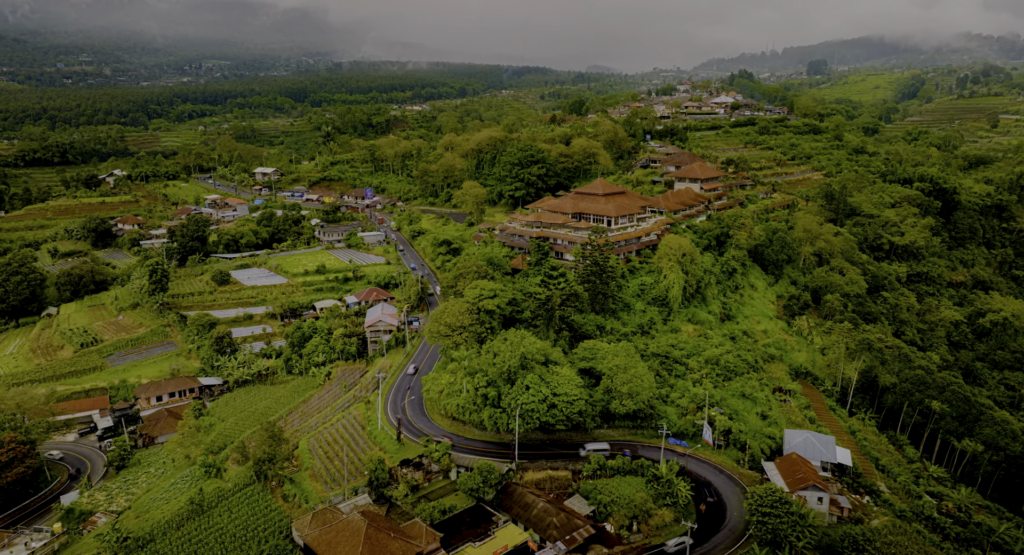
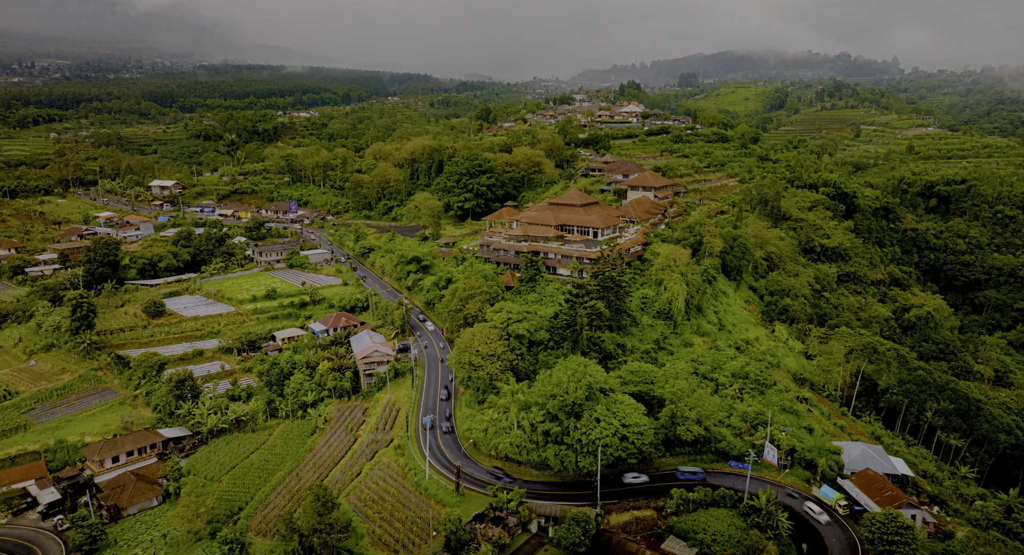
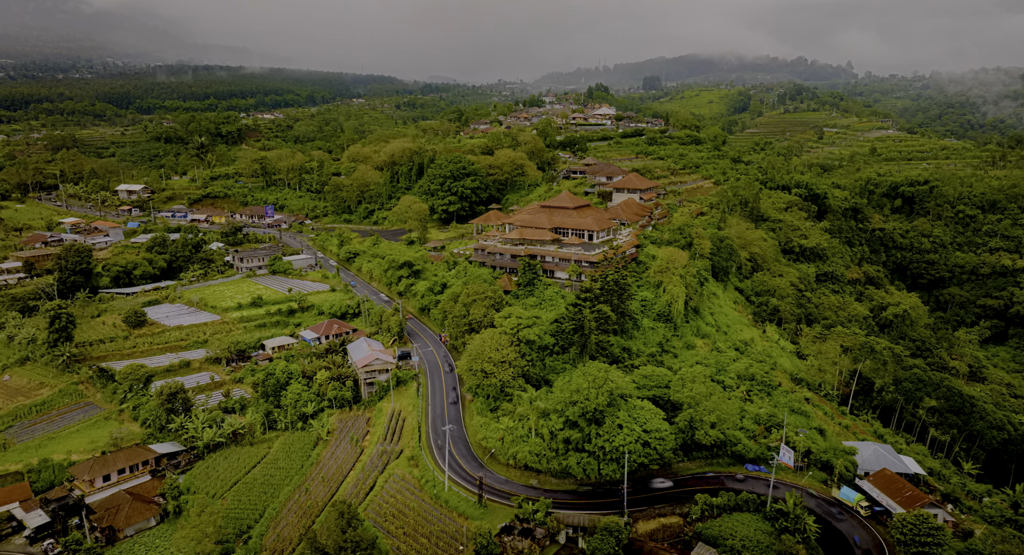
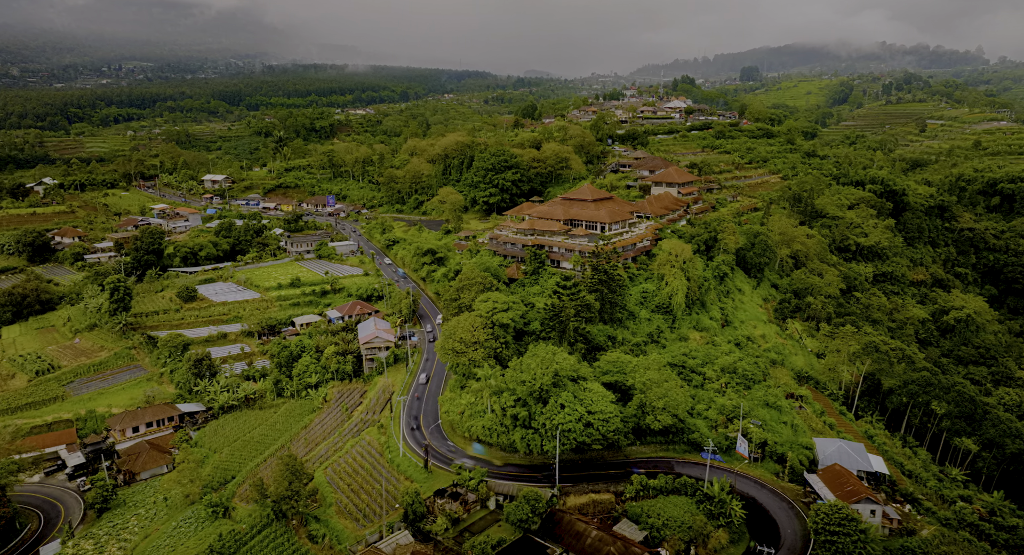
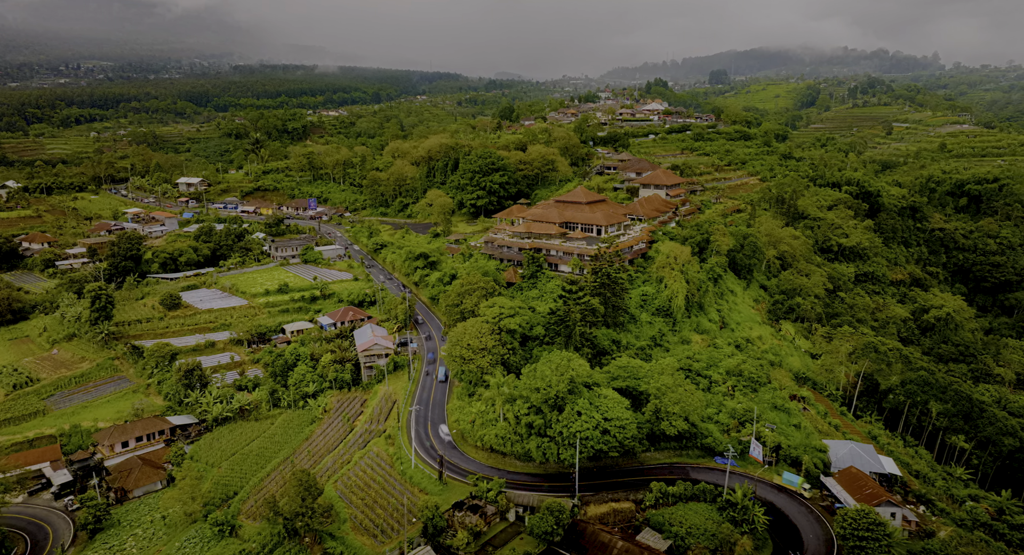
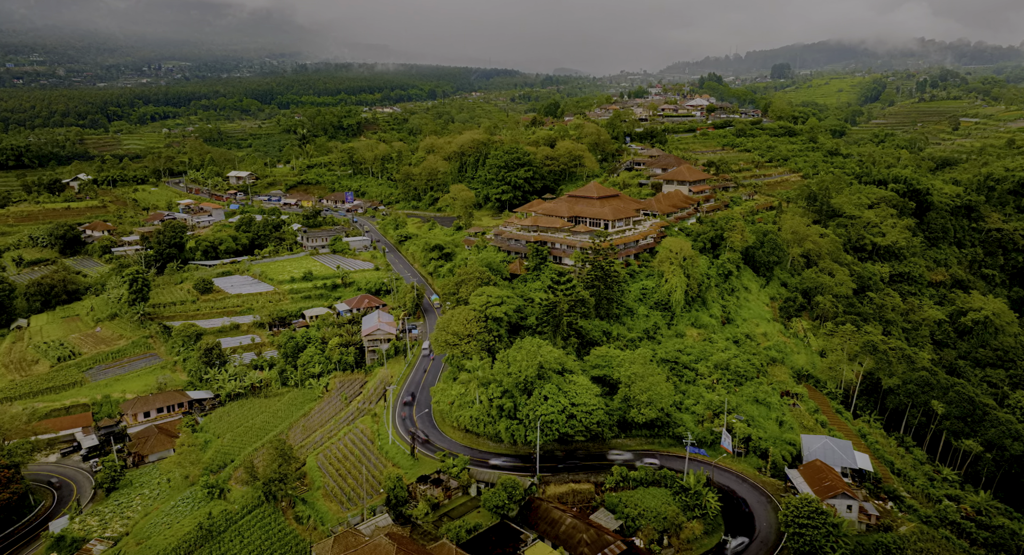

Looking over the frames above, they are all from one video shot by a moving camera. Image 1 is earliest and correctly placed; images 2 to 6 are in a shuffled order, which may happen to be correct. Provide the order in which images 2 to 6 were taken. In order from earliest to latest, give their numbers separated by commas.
6, 4, 5, 2, 3
